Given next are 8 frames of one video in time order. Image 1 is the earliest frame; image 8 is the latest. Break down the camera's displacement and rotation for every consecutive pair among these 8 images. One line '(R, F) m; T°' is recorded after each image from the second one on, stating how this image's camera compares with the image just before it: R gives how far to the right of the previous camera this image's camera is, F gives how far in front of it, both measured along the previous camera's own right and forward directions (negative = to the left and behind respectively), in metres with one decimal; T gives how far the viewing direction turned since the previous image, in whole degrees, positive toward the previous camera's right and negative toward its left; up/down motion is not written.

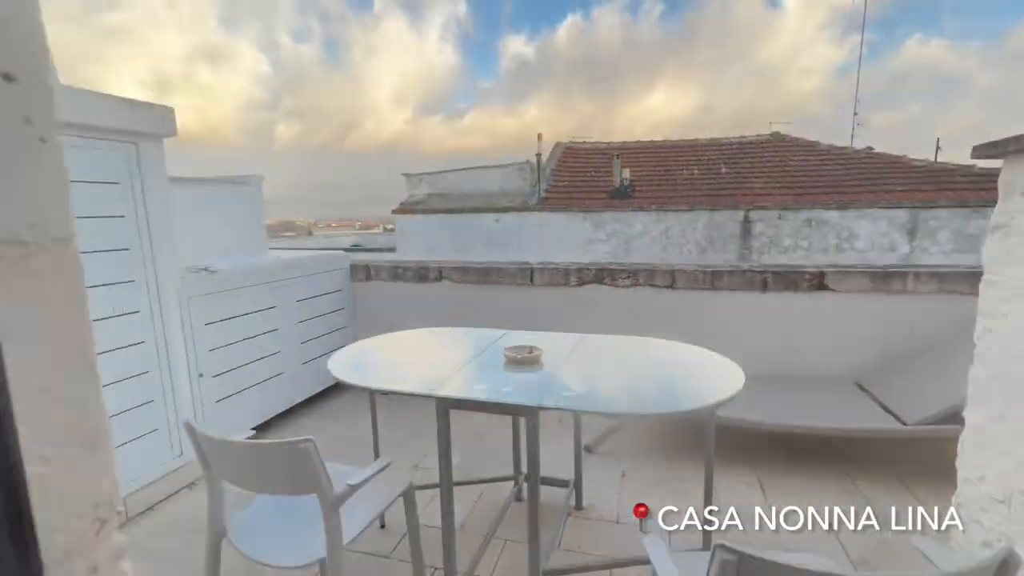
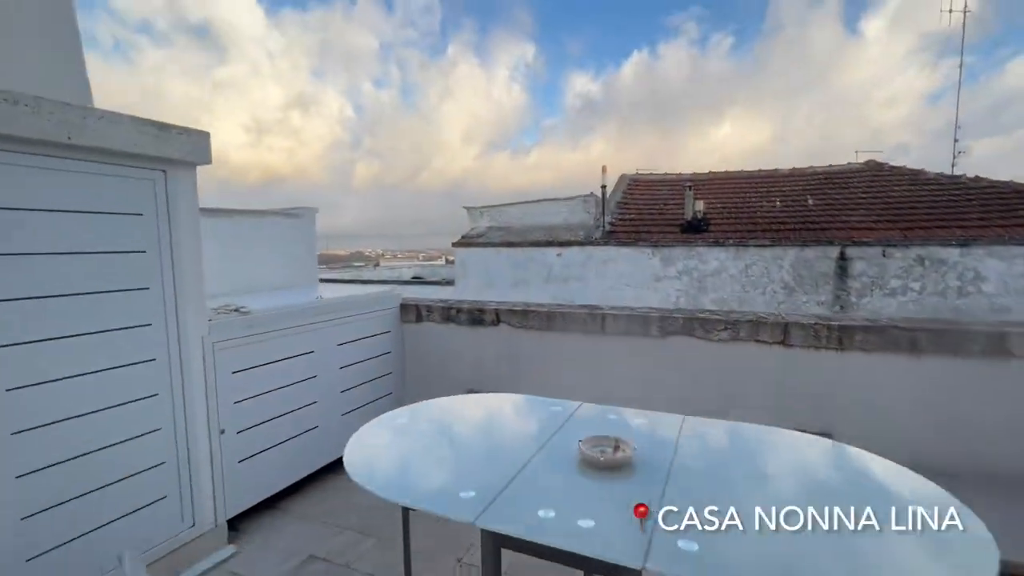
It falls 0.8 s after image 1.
(-0.1, +0.4) m; -7°
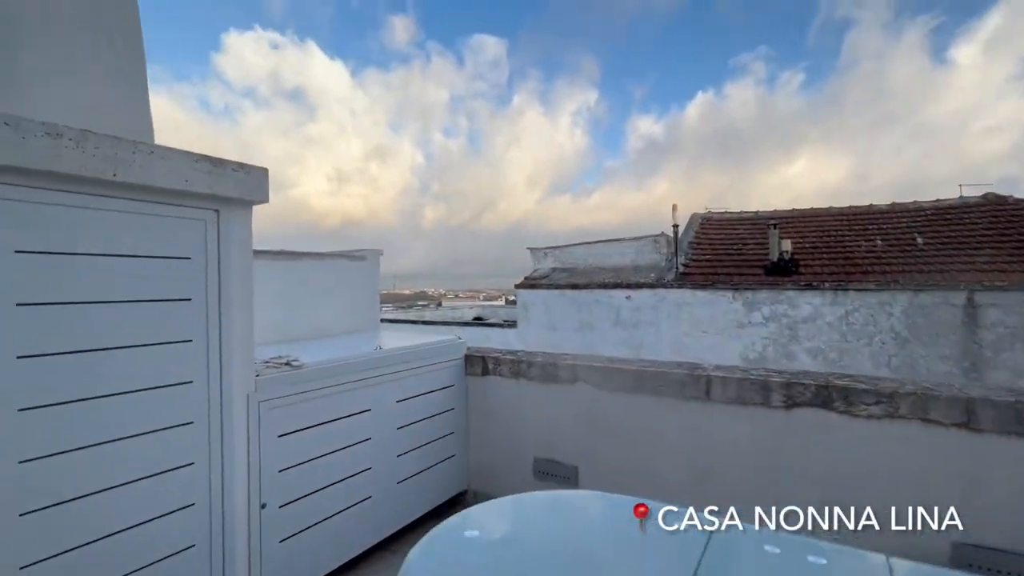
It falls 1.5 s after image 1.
(-0.1, +0.3) m; -7°
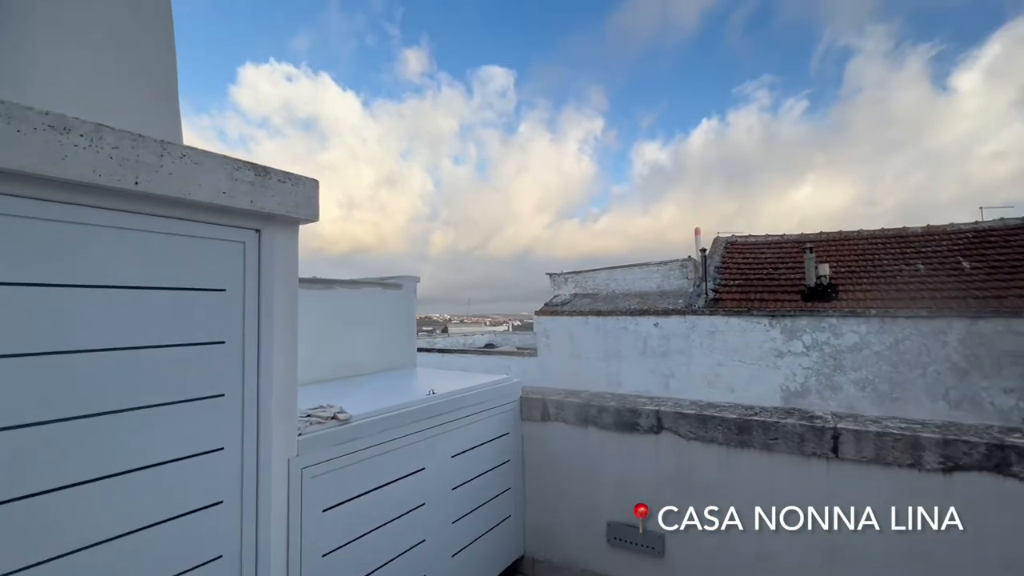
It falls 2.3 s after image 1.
(-0.3, +0.3) m; -1°
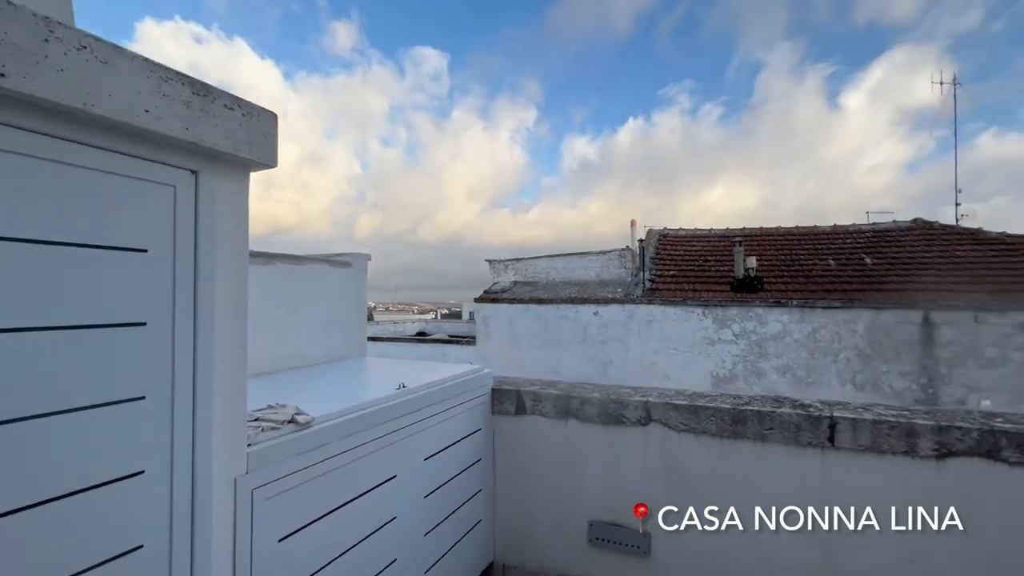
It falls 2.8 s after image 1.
(-0.2, +0.3) m; +9°
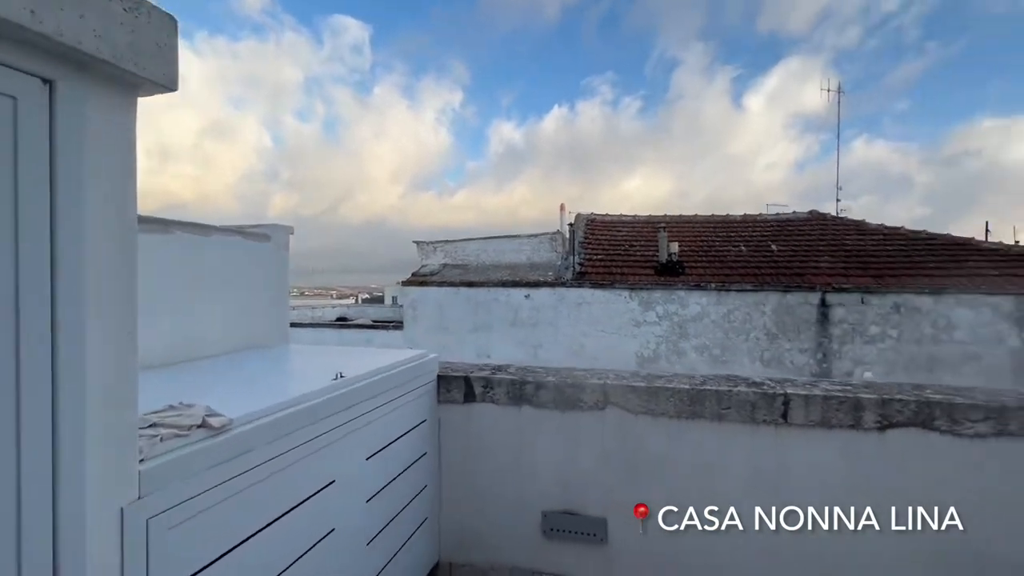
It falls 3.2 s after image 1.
(-0.1, +0.2) m; +9°
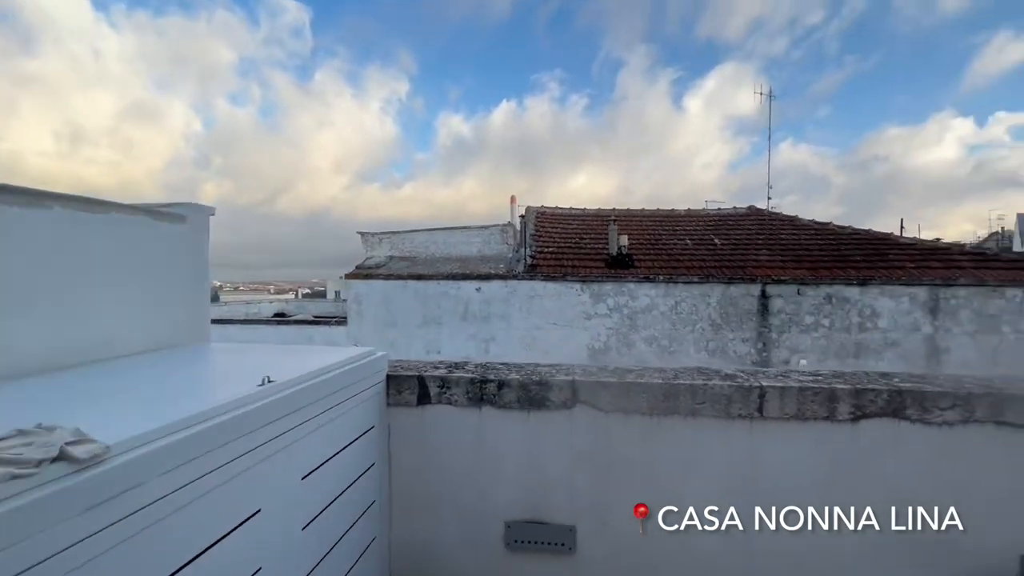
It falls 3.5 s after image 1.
(0.0, +0.2) m; +6°
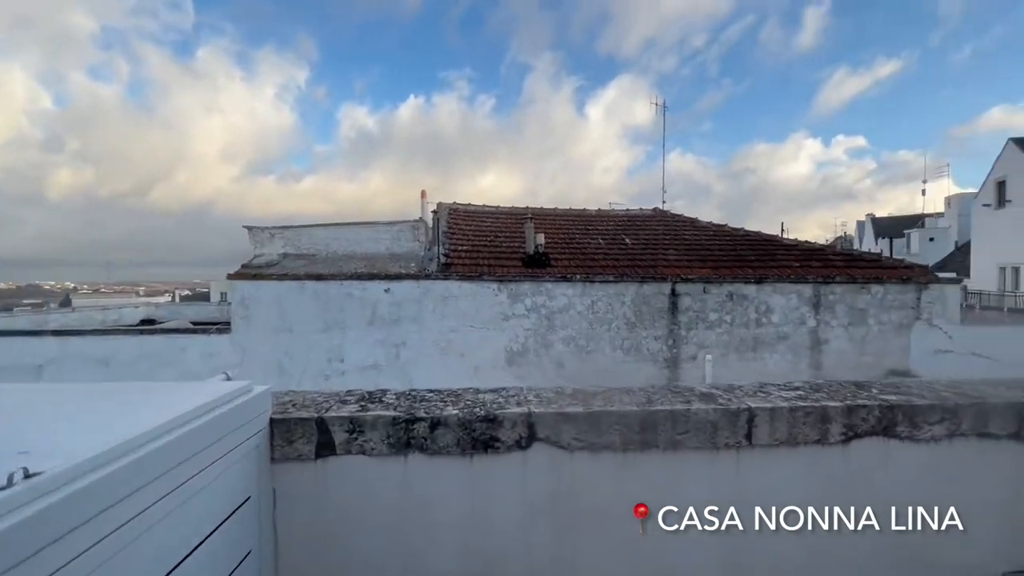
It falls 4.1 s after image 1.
(-0.1, +0.4) m; +11°
